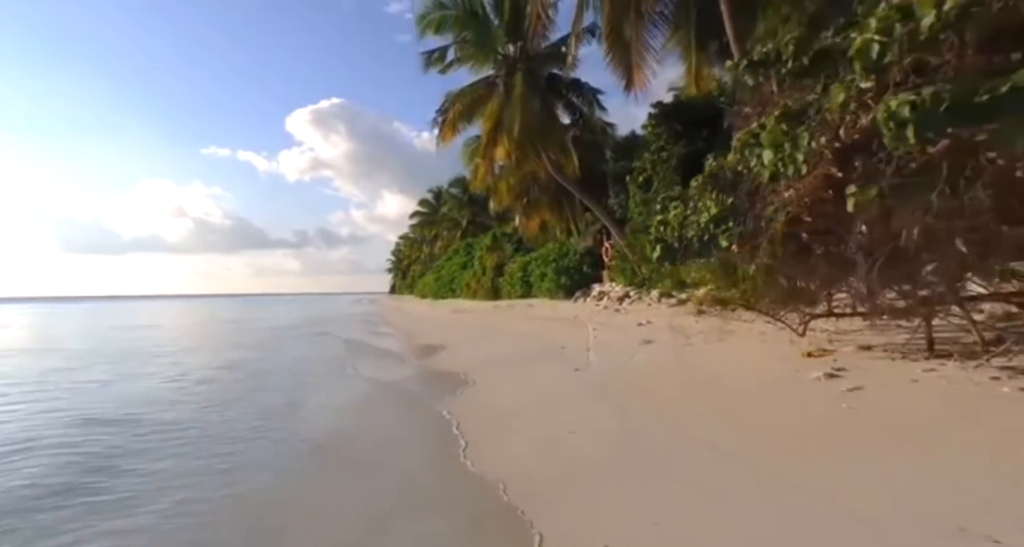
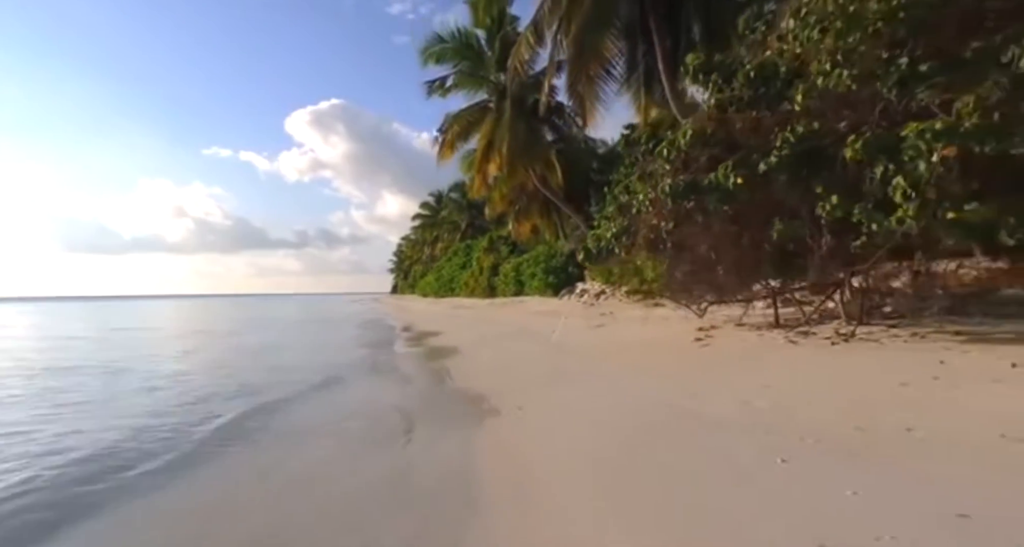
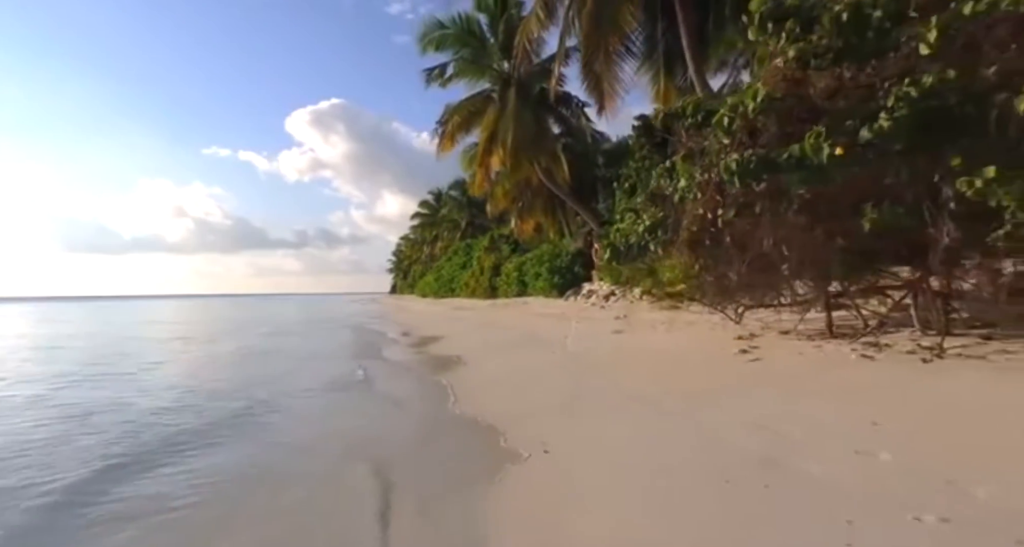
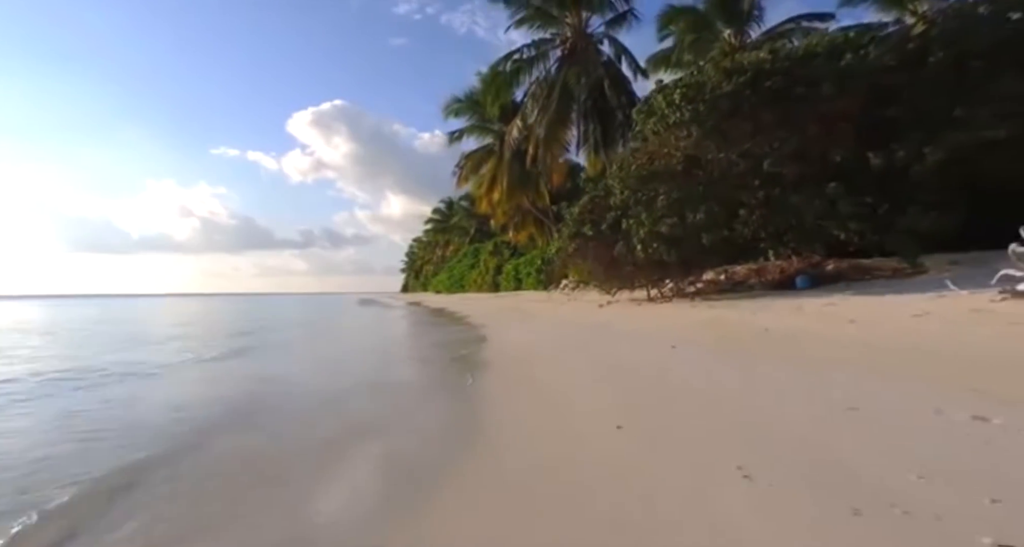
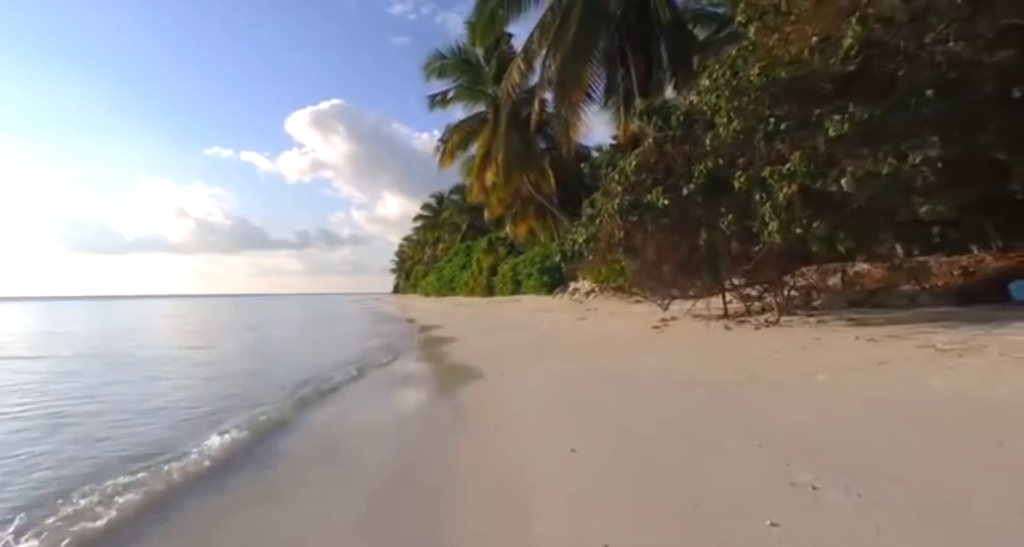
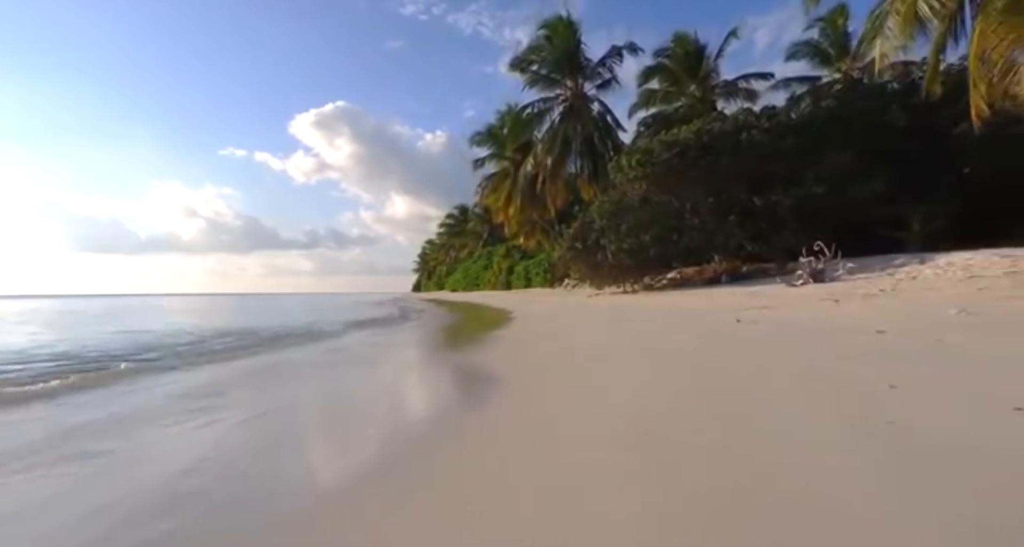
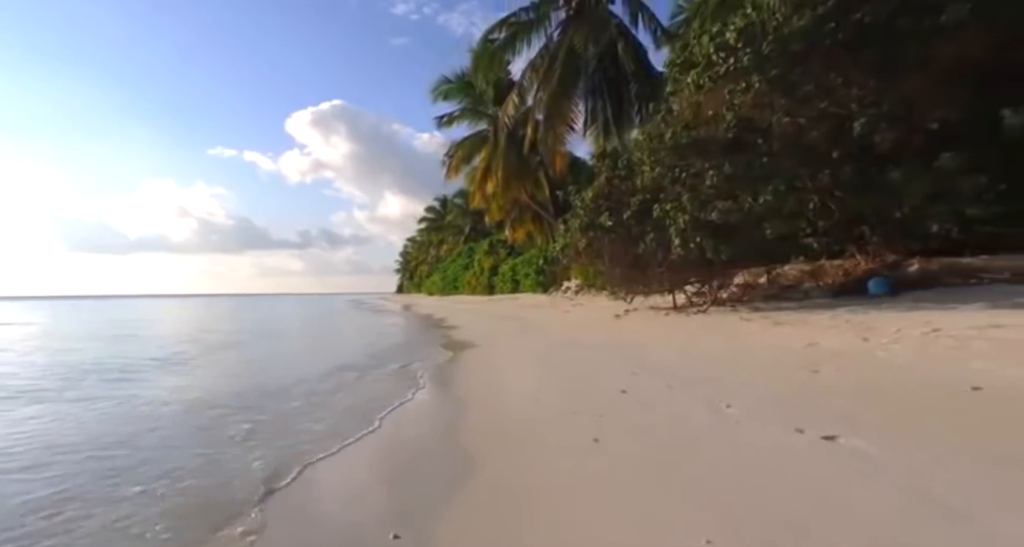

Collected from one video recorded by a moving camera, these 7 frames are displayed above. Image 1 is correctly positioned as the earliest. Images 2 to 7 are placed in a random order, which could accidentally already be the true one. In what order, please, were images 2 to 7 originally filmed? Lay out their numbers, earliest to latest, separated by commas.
3, 2, 5, 7, 4, 6
